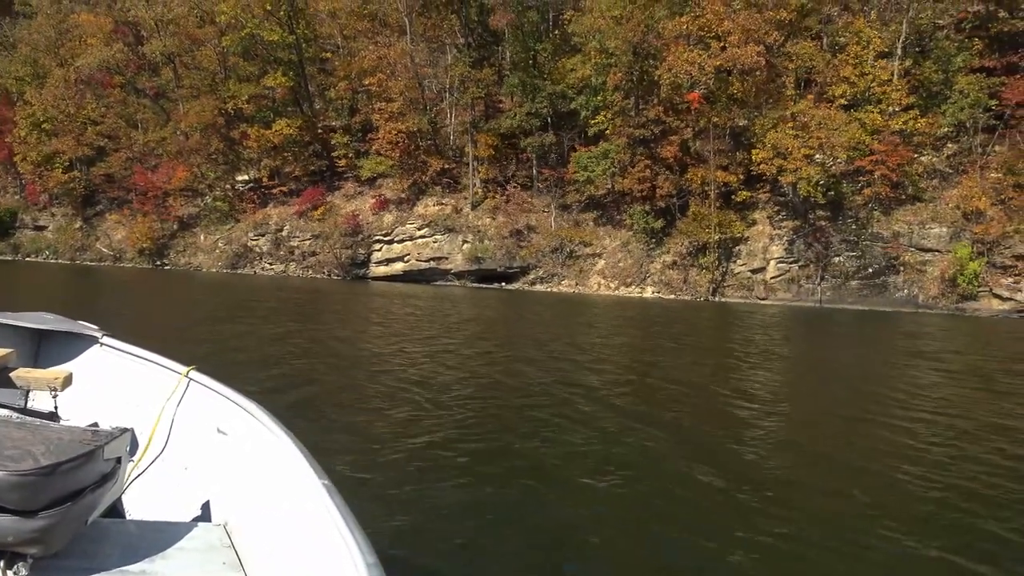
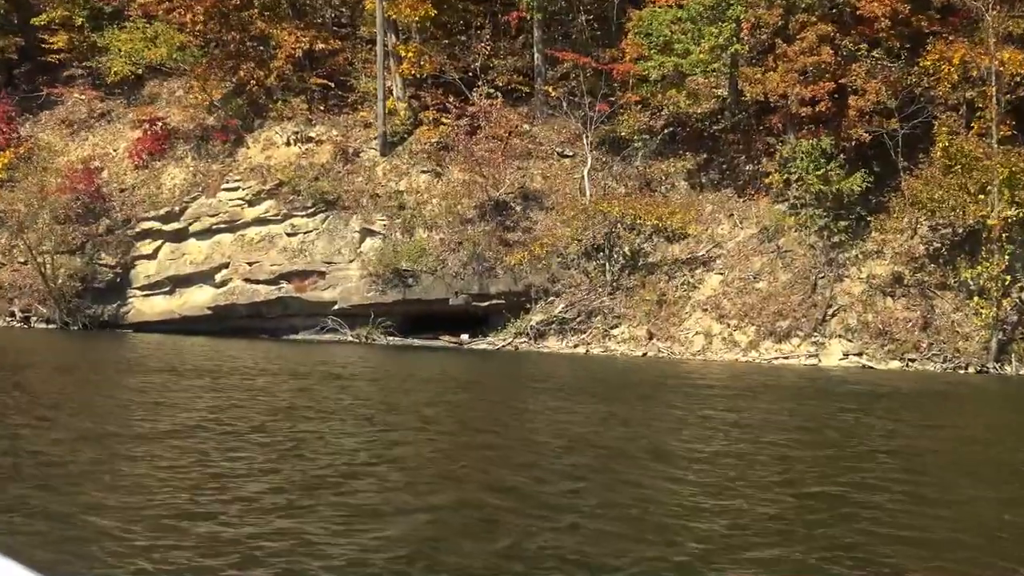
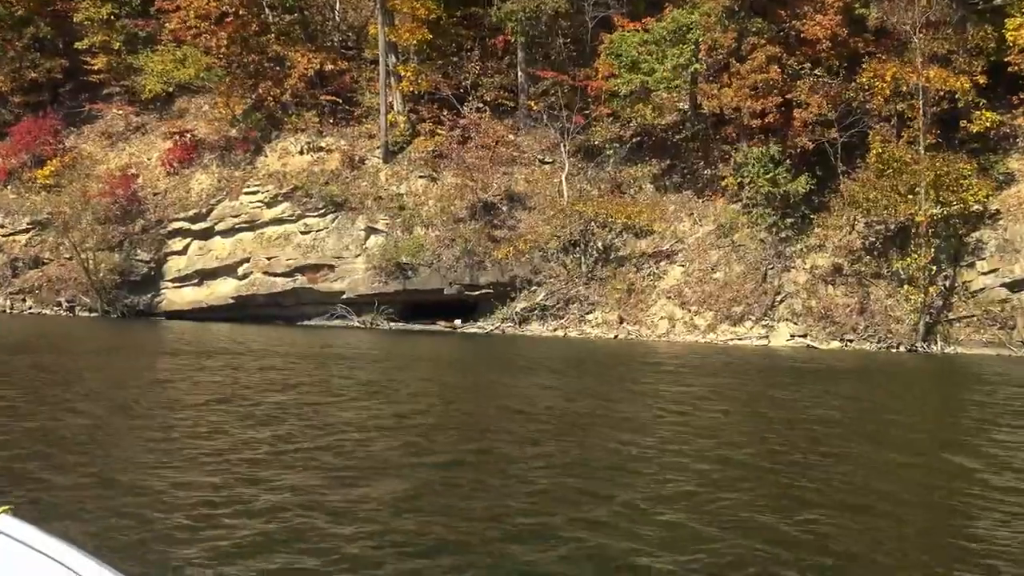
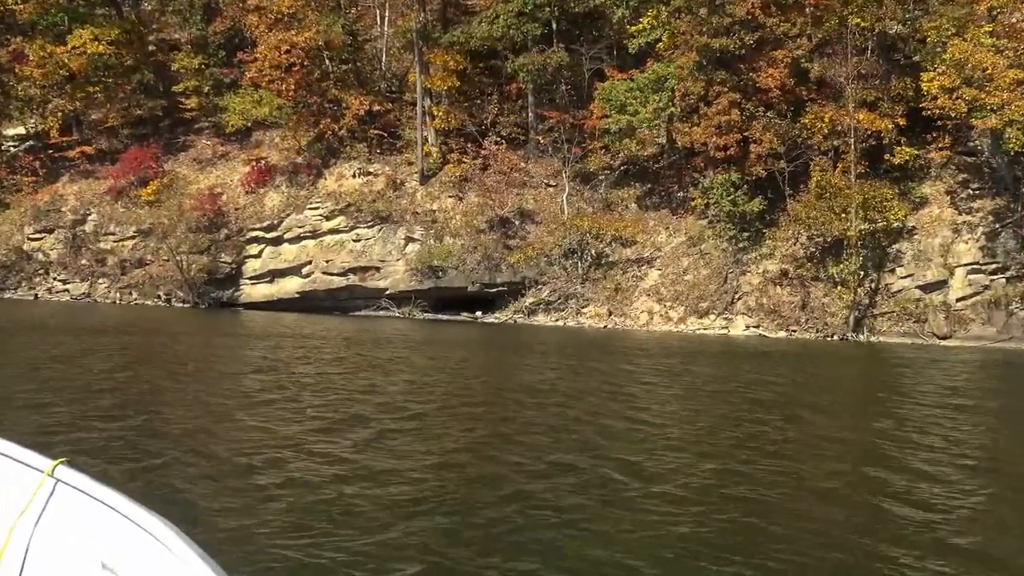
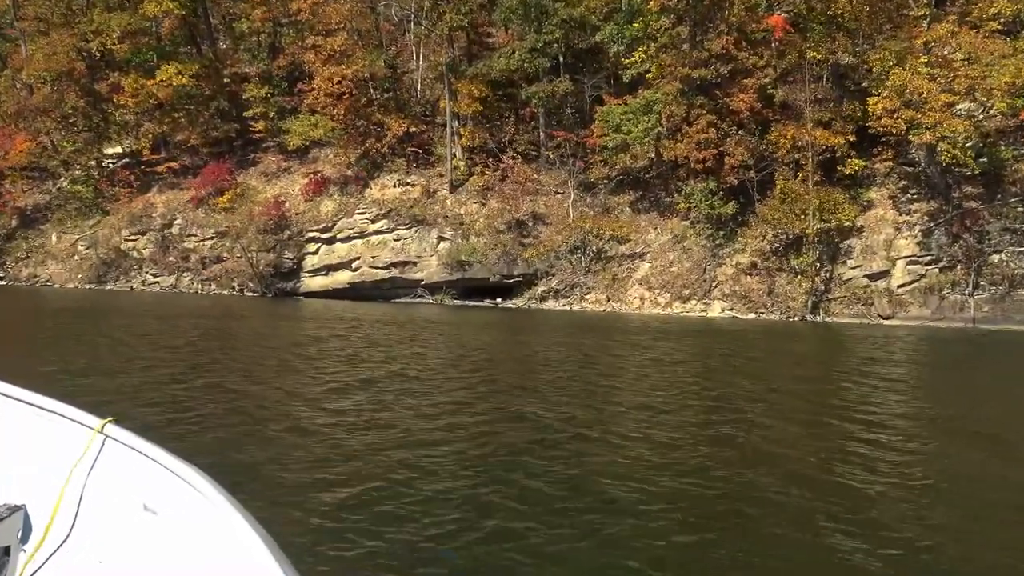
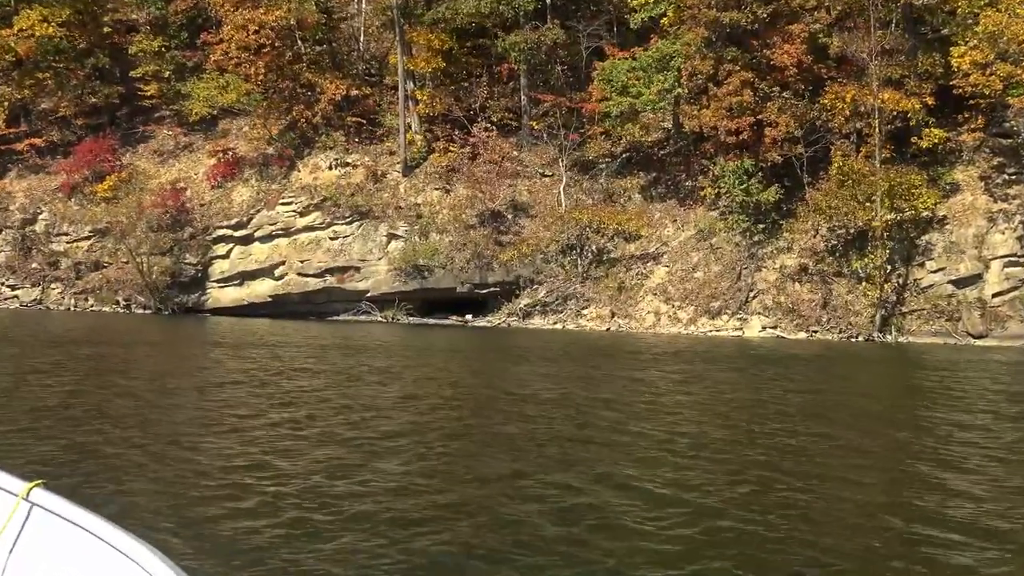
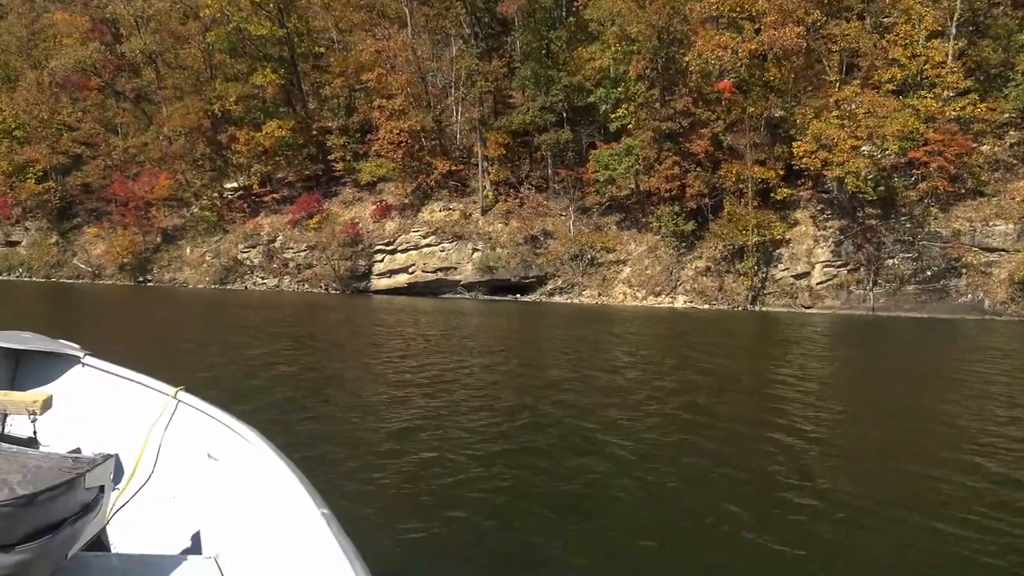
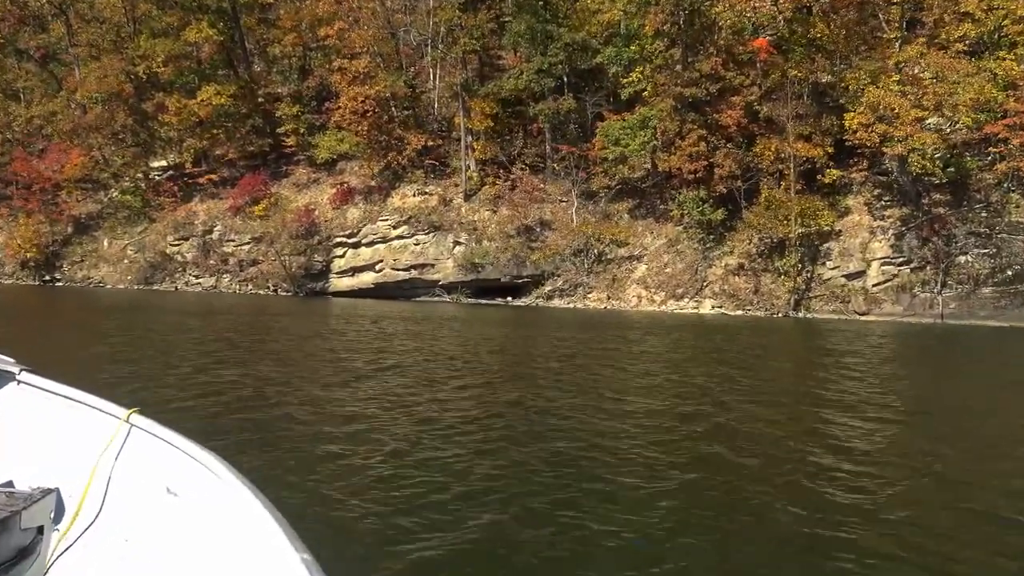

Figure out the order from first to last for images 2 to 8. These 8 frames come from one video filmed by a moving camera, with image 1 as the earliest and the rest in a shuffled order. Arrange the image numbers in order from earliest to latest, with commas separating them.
7, 8, 5, 4, 6, 3, 2
